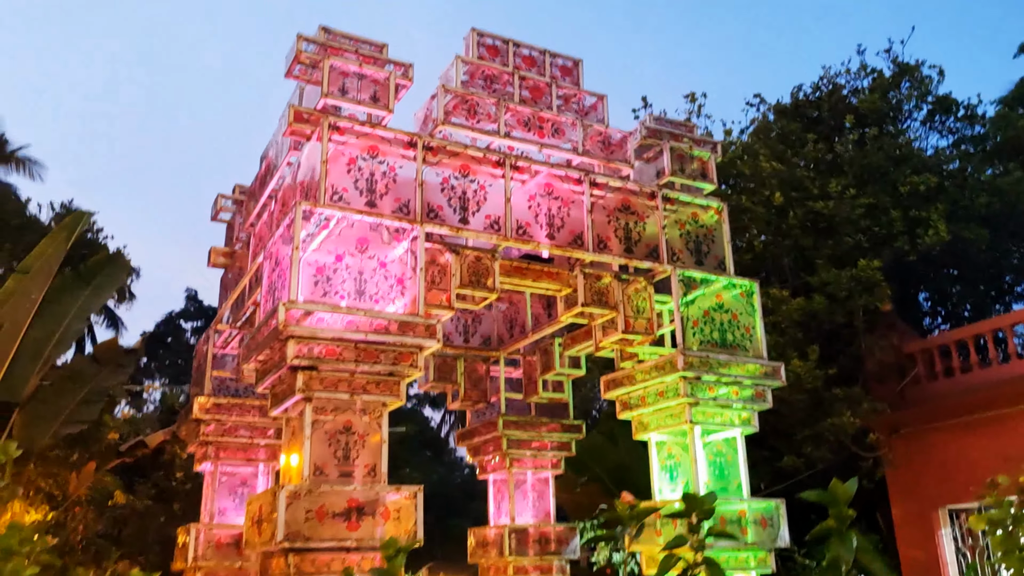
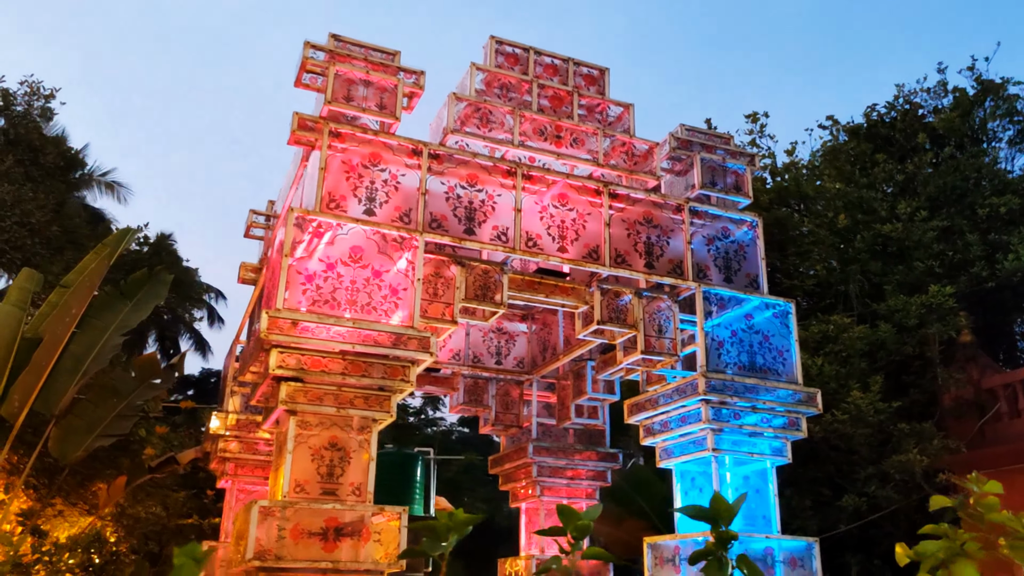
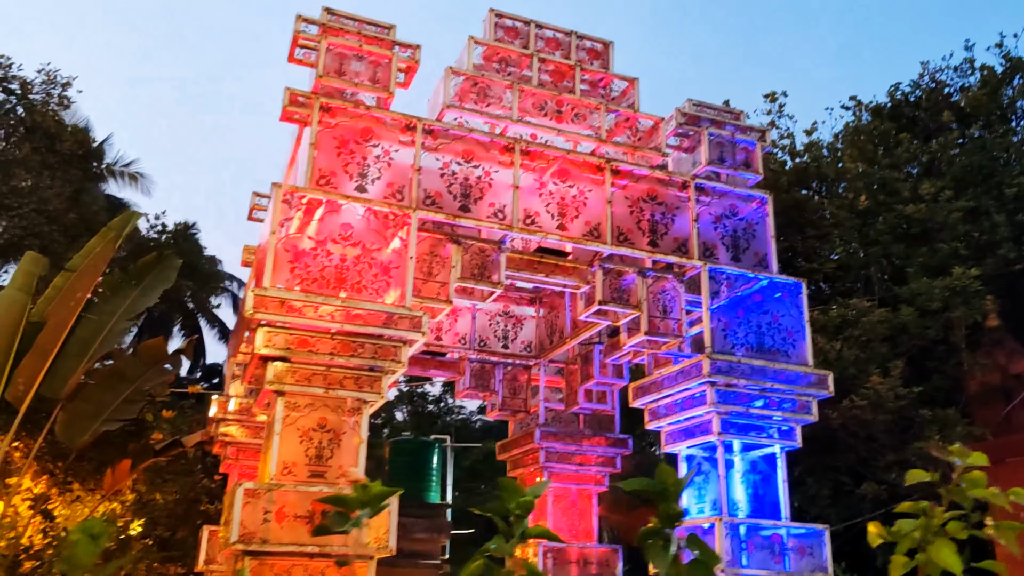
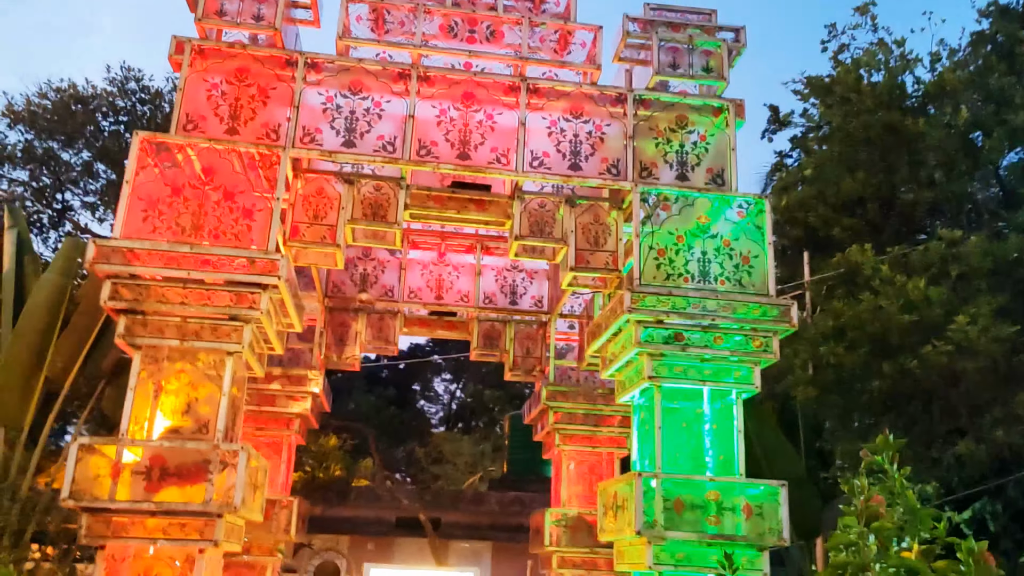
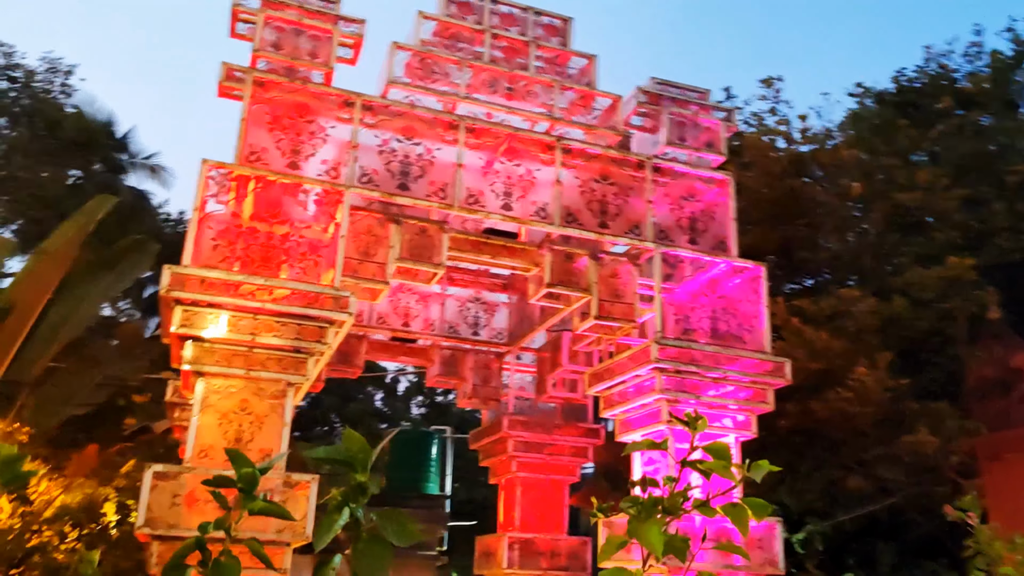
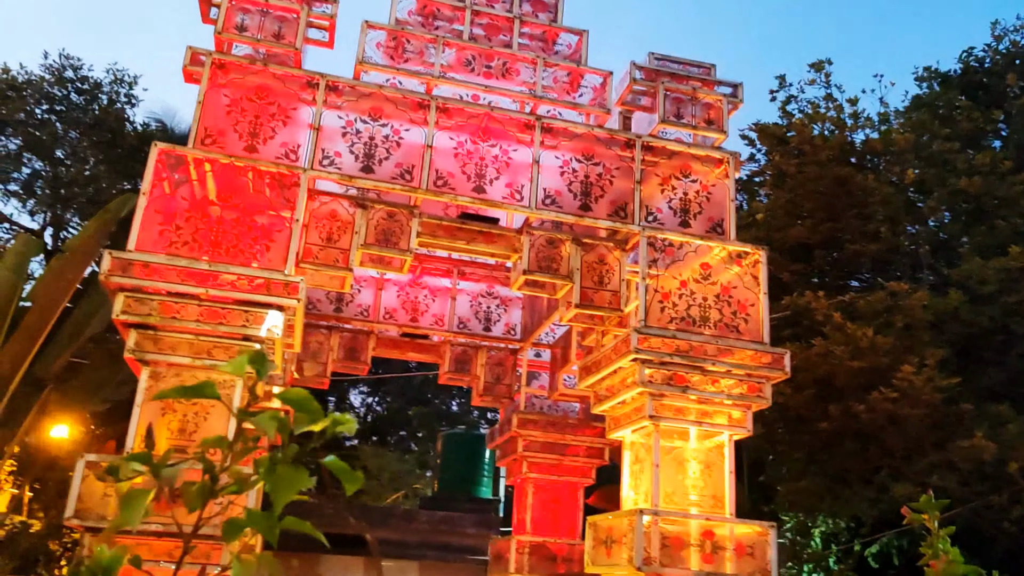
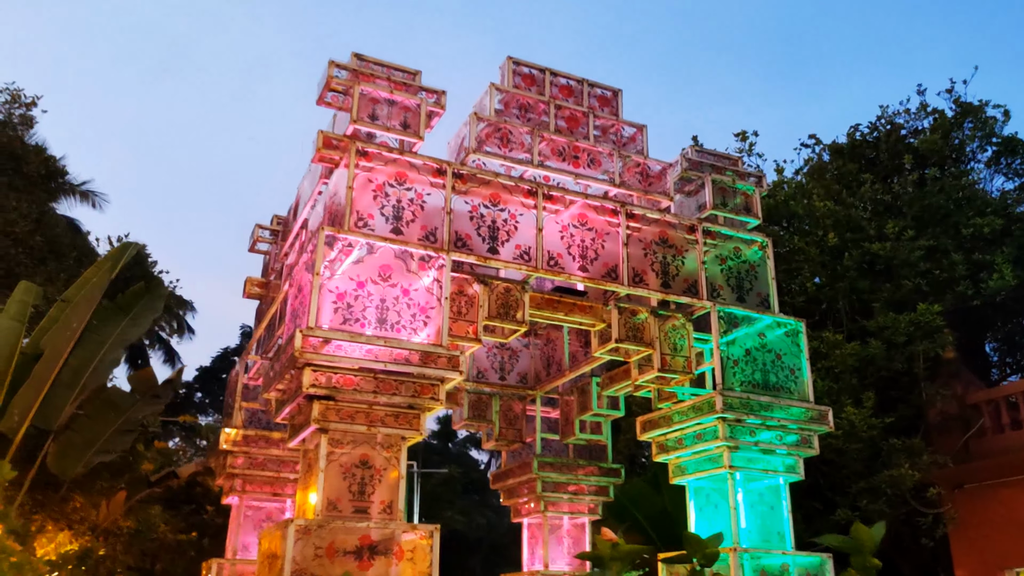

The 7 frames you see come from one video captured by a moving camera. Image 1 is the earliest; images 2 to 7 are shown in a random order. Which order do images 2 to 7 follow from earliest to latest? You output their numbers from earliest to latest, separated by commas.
7, 2, 3, 5, 6, 4
